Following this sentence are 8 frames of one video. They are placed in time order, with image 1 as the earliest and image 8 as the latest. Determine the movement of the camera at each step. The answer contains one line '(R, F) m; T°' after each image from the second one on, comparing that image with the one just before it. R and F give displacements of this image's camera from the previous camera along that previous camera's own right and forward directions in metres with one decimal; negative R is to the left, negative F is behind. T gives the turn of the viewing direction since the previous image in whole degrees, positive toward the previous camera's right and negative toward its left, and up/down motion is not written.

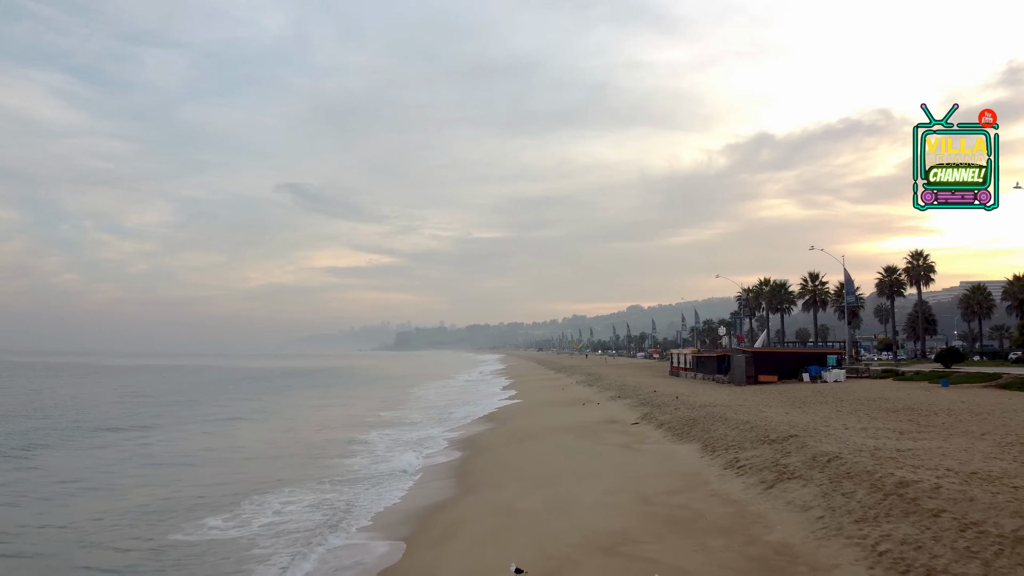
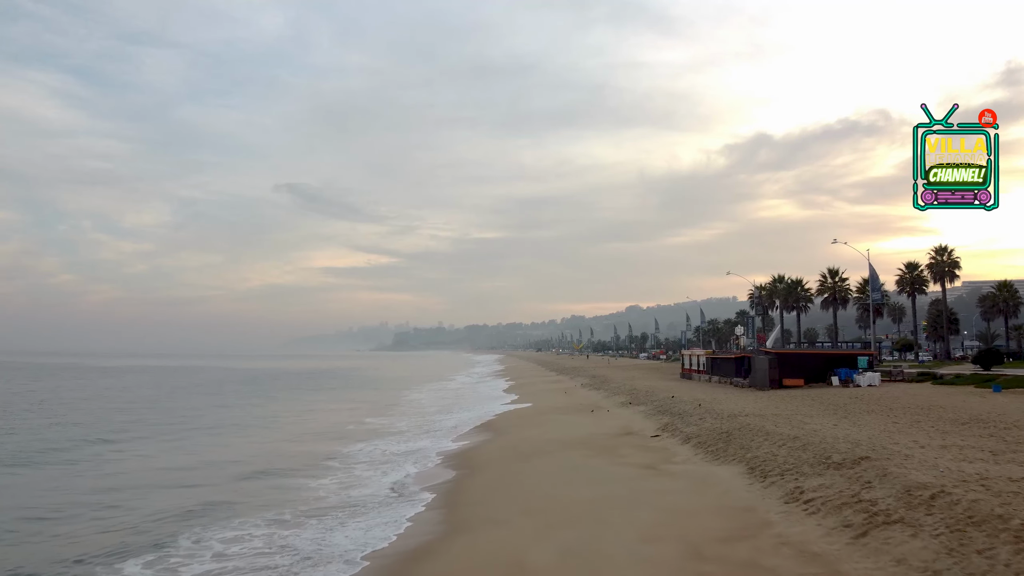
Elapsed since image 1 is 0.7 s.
(-0.1, +3.1) m; 0°
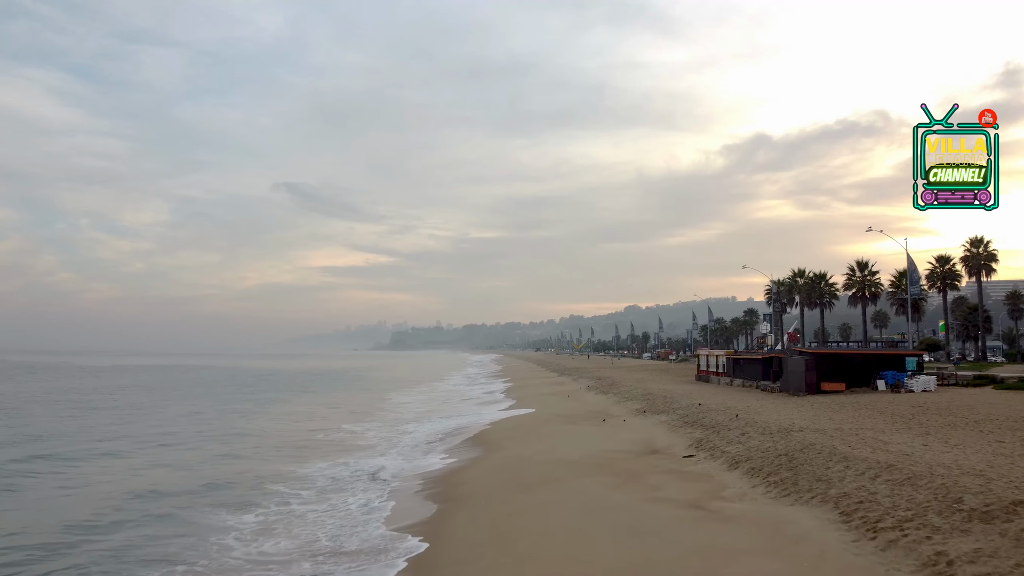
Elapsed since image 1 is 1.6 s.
(0.0, +3.9) m; 0°
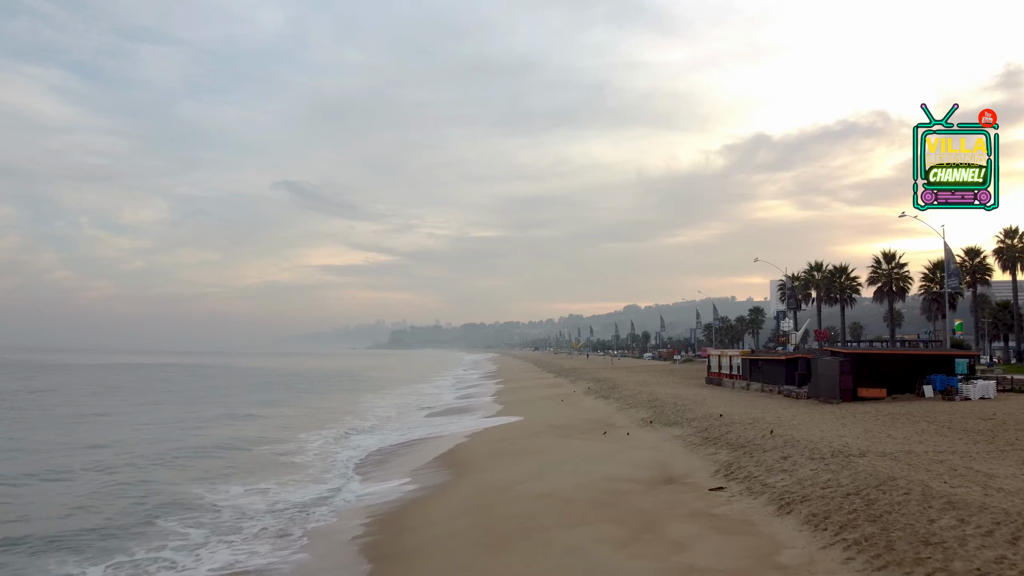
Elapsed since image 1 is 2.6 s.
(+0.4, +3.9) m; 0°
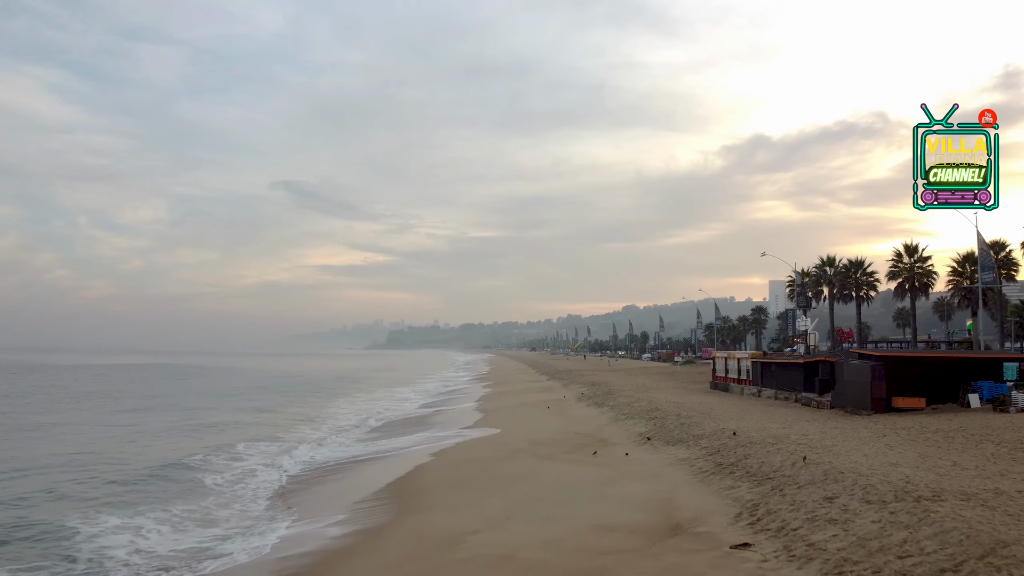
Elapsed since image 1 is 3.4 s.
(+0.5, +3.3) m; 0°
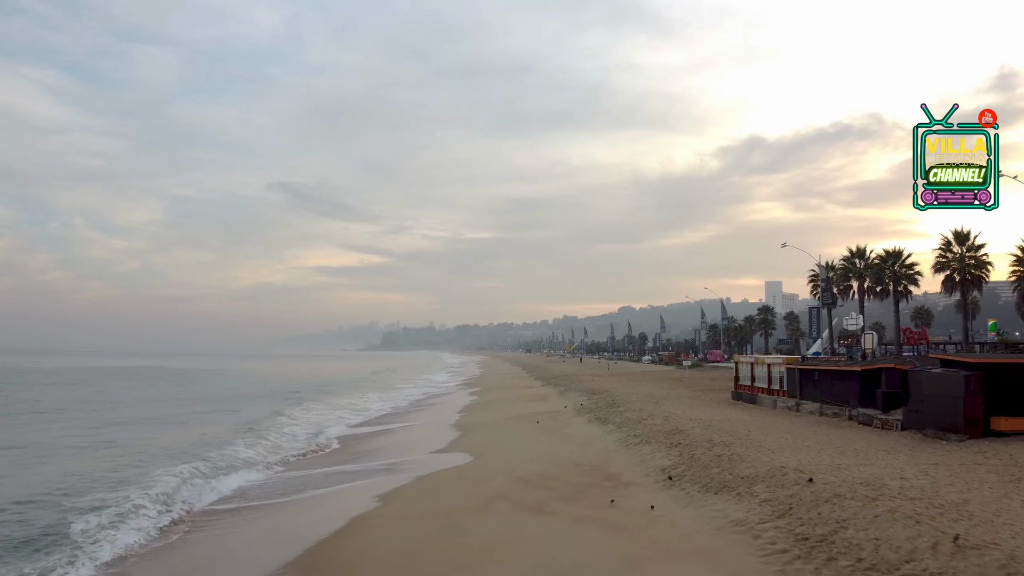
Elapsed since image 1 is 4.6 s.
(+0.3, +4.7) m; 0°
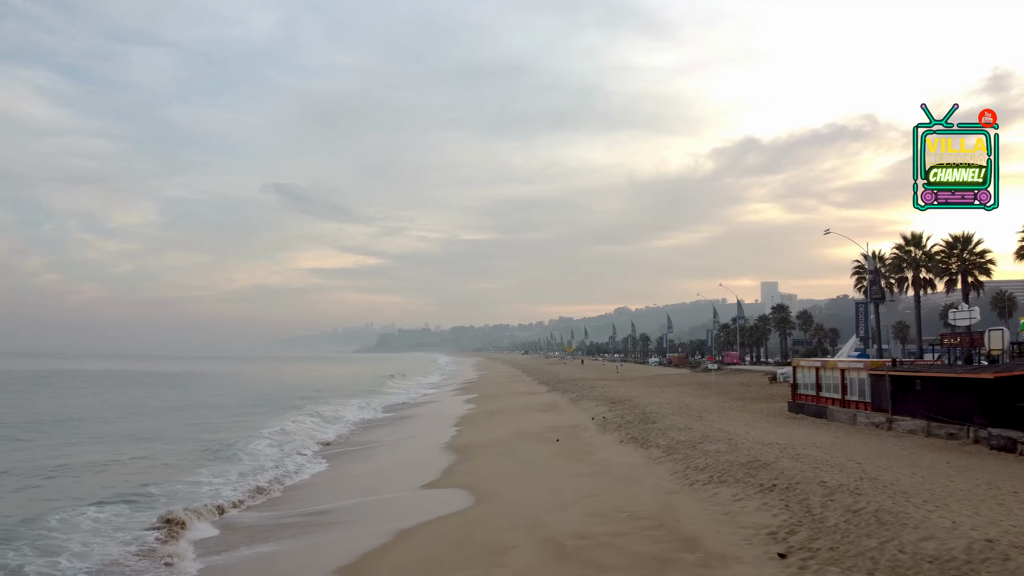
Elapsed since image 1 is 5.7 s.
(-0.4, +4.6) m; 0°
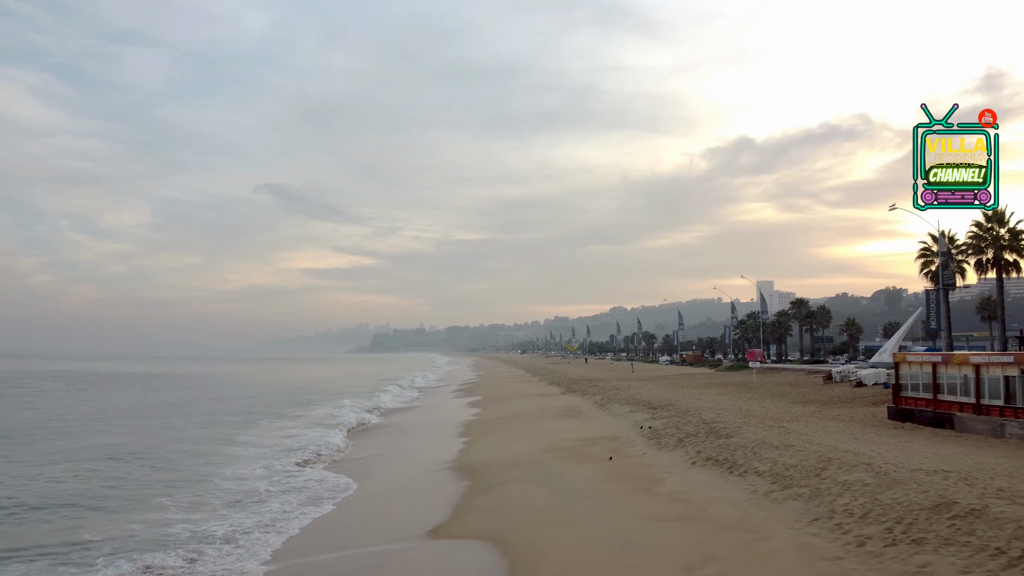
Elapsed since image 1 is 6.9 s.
(-0.6, +4.5) m; 0°
